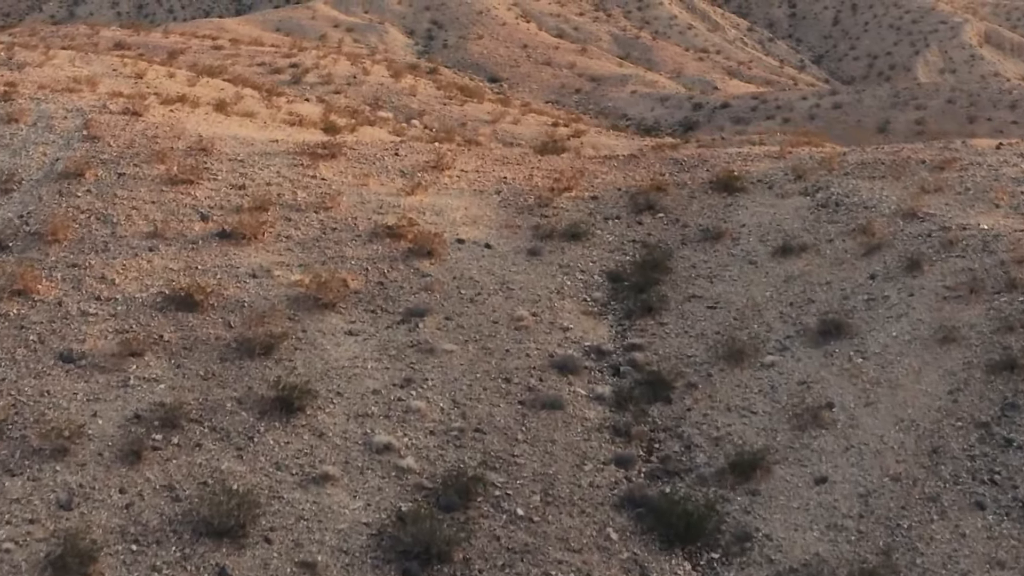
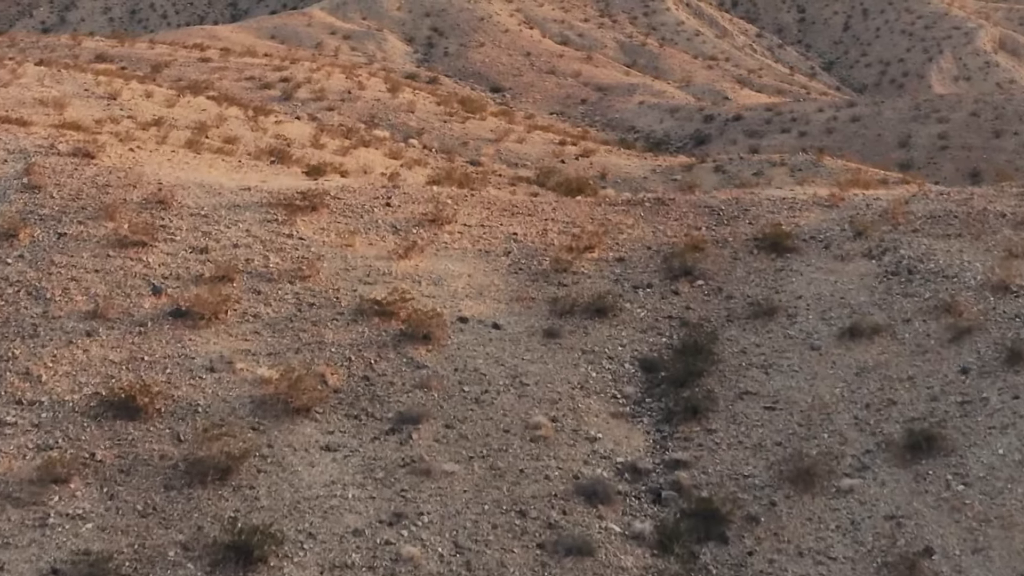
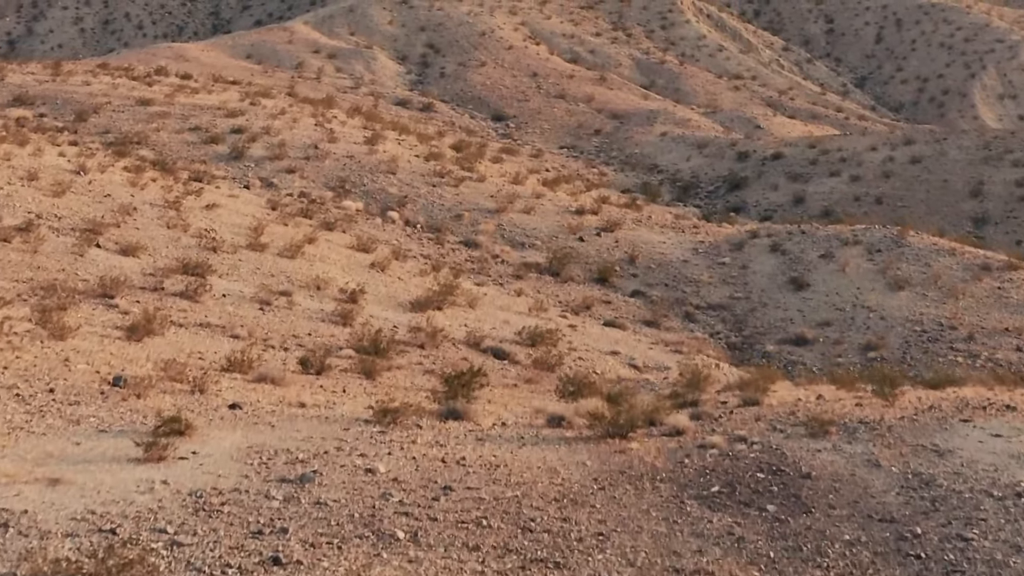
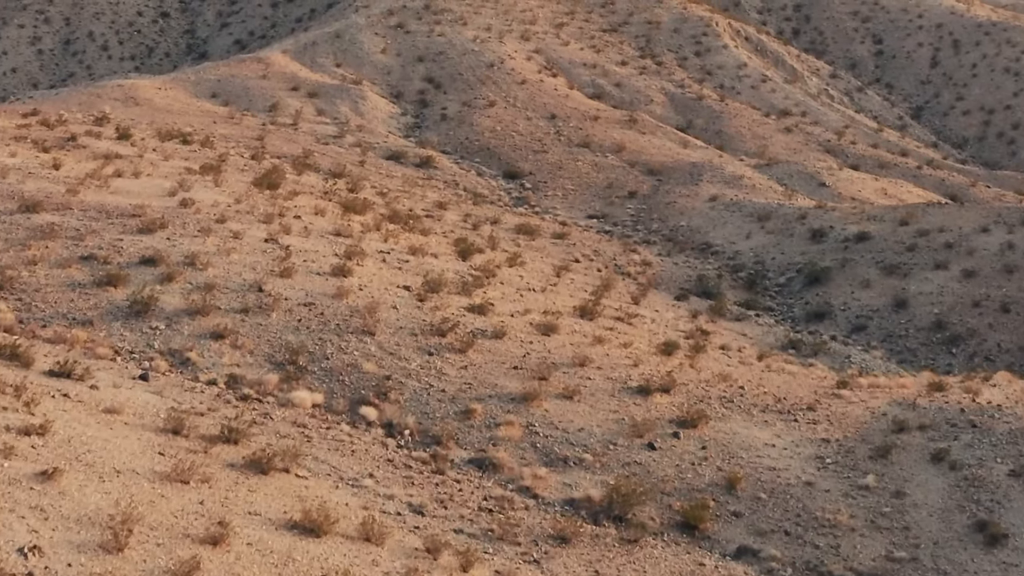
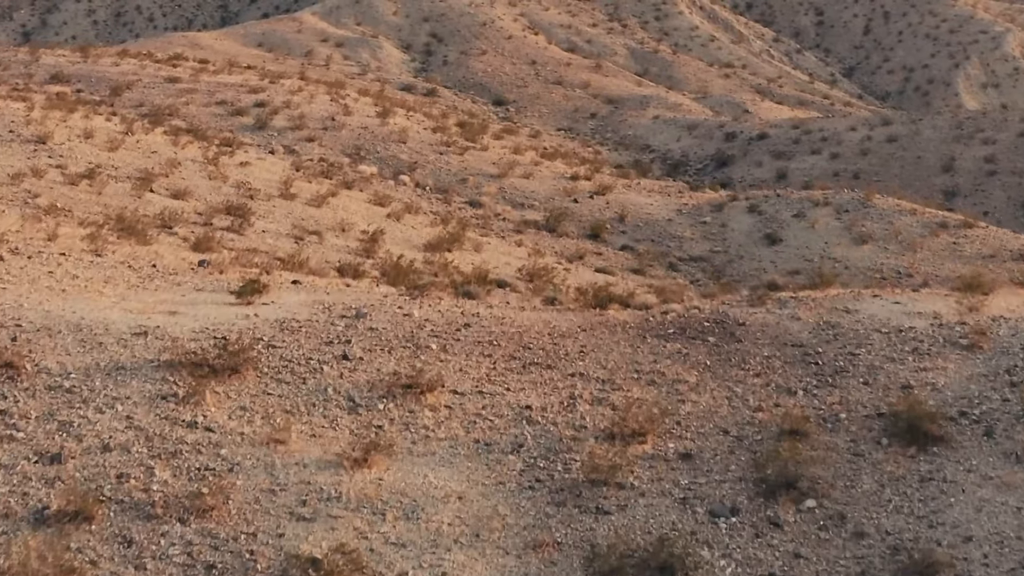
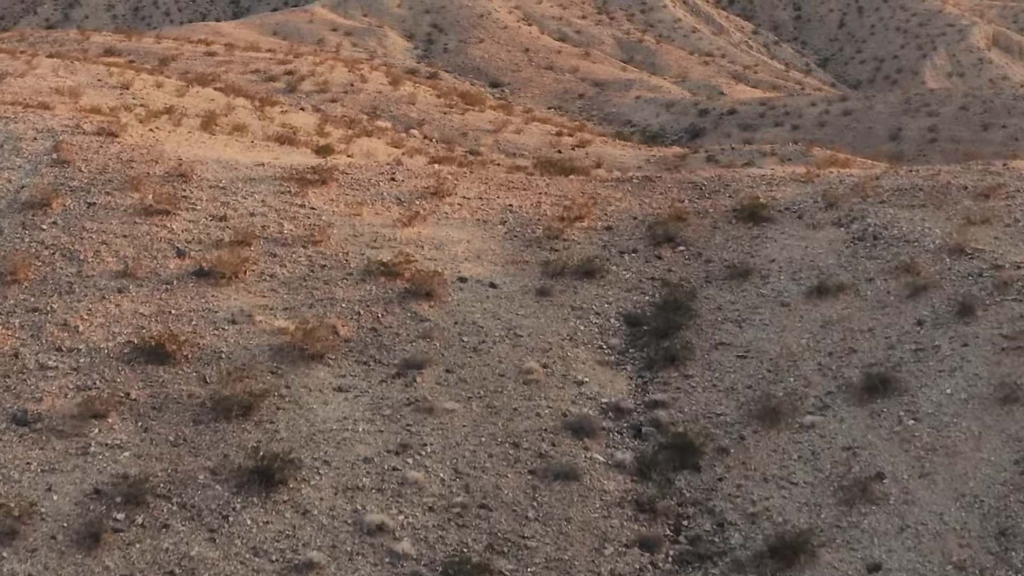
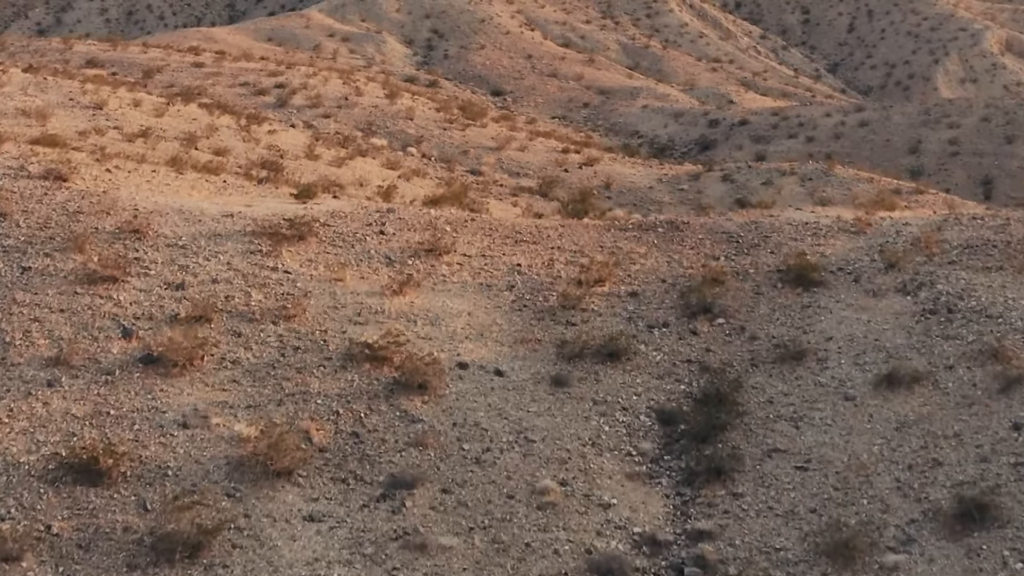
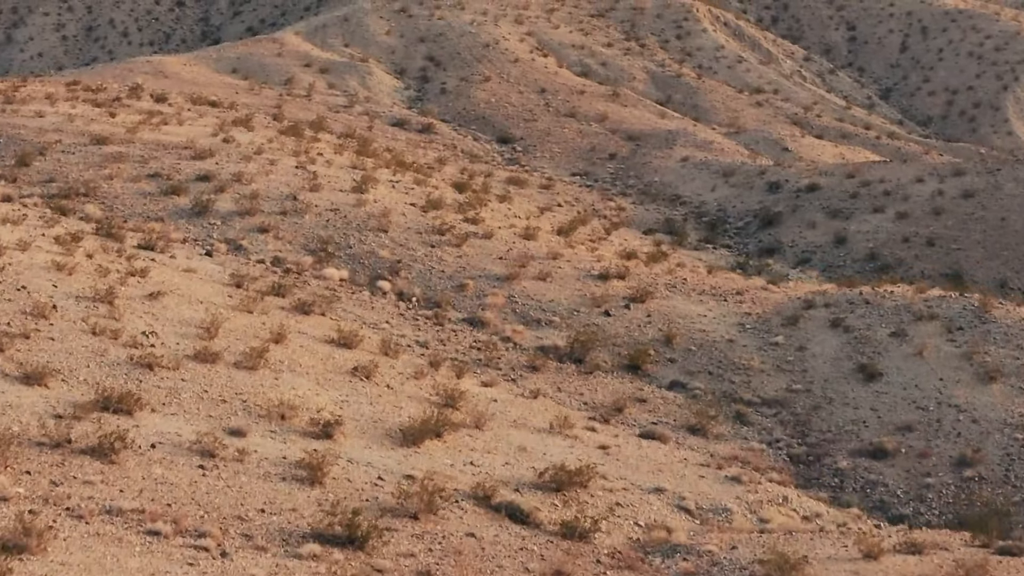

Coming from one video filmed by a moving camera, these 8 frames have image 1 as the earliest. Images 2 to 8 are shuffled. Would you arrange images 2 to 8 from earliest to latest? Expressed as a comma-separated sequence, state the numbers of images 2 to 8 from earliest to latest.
6, 2, 7, 5, 3, 8, 4
